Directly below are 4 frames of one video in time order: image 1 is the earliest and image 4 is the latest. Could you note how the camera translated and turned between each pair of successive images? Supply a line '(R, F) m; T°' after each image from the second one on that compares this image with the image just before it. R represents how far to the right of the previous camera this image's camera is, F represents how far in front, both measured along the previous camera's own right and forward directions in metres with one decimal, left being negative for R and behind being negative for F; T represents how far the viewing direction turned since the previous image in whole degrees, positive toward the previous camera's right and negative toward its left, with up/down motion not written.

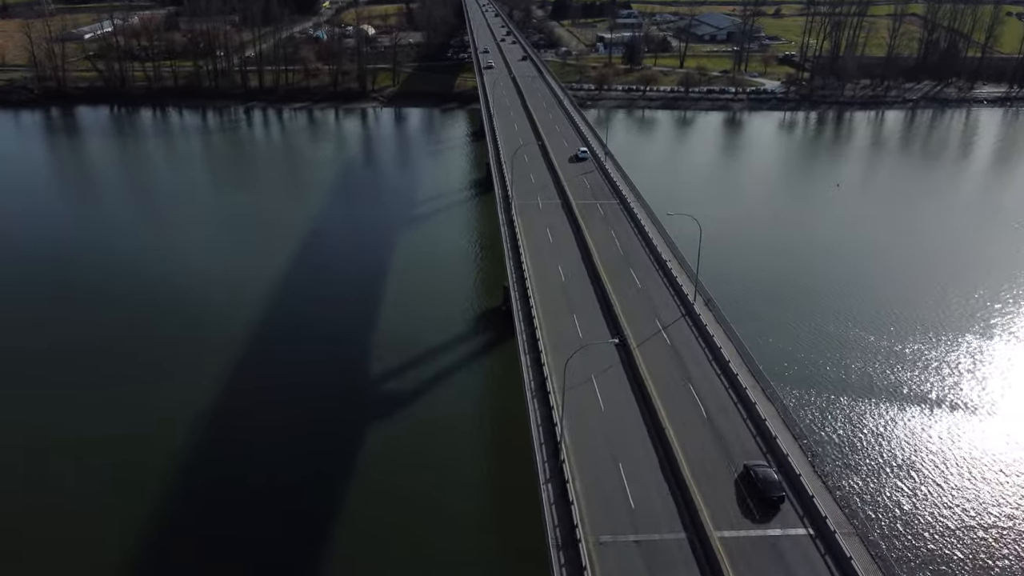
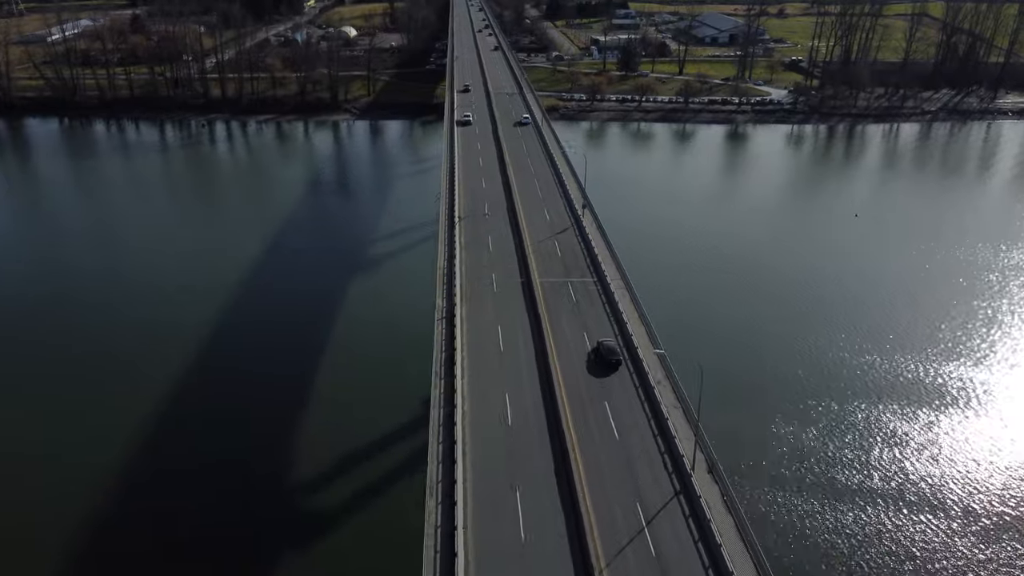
(+1.2, +4.4) m; 0°
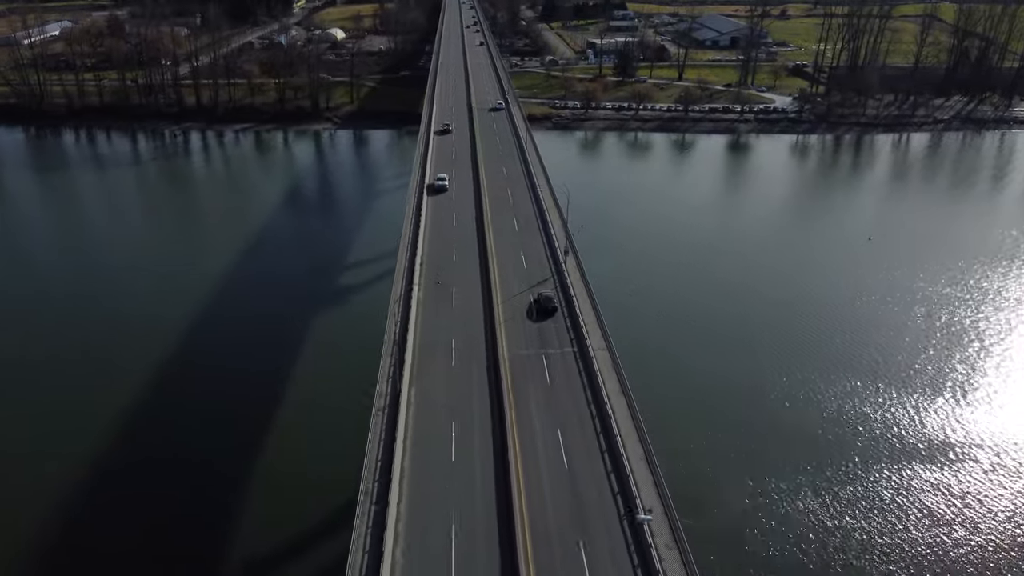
(+0.7, +2.6) m; 0°
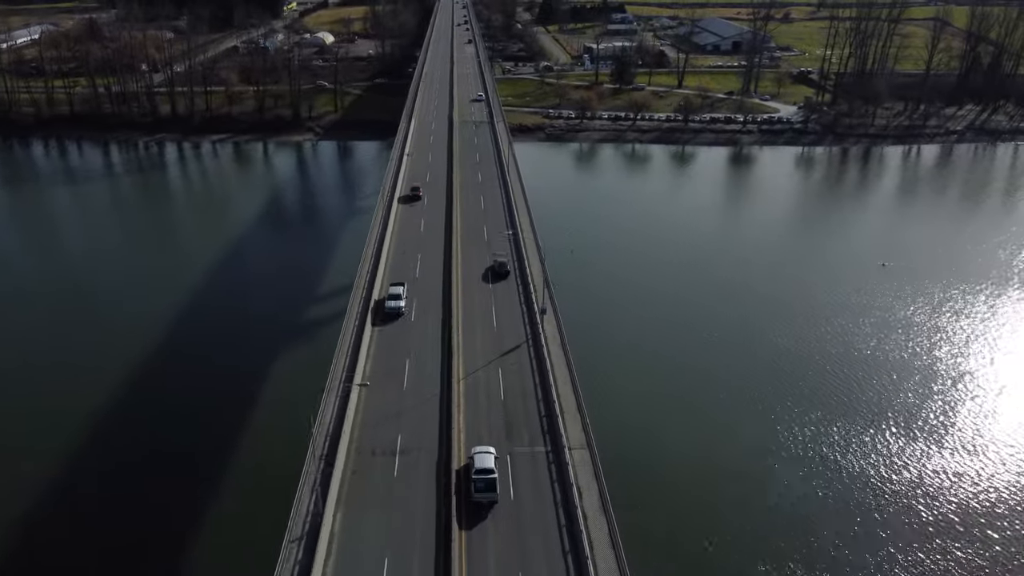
(+0.6, +2.4) m; 0°
